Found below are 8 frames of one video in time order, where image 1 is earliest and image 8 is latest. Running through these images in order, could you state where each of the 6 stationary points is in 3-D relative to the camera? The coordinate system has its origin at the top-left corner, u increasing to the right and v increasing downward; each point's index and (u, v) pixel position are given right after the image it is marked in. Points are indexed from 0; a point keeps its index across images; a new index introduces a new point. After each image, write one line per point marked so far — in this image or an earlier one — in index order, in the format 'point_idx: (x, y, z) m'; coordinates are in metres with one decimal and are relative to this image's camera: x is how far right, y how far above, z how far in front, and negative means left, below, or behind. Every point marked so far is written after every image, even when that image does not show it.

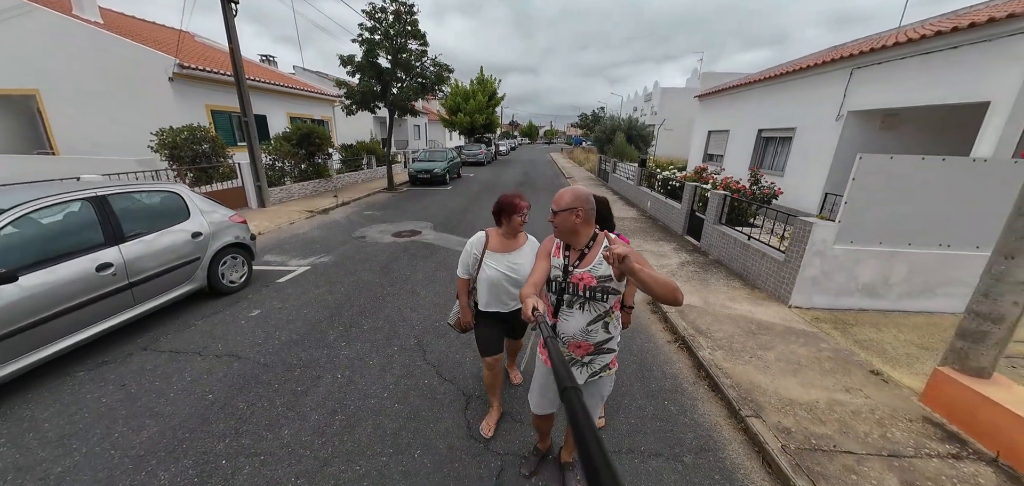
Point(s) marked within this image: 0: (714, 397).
0: (+1.5, -1.2, +2.6) m
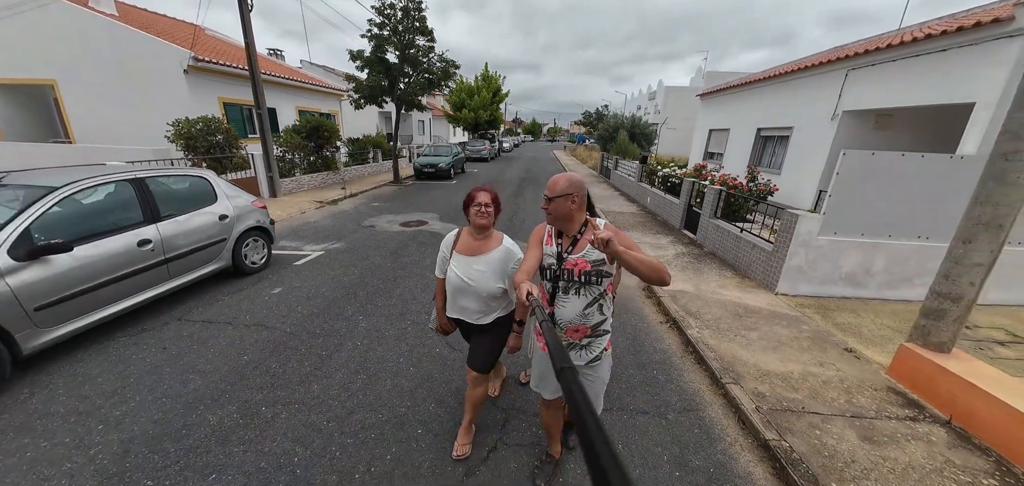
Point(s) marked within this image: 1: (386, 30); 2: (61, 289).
0: (+1.5, -1.0, +2.8) m
1: (-3.8, +6.4, +10.3) m
2: (-3.3, -0.3, +2.6) m
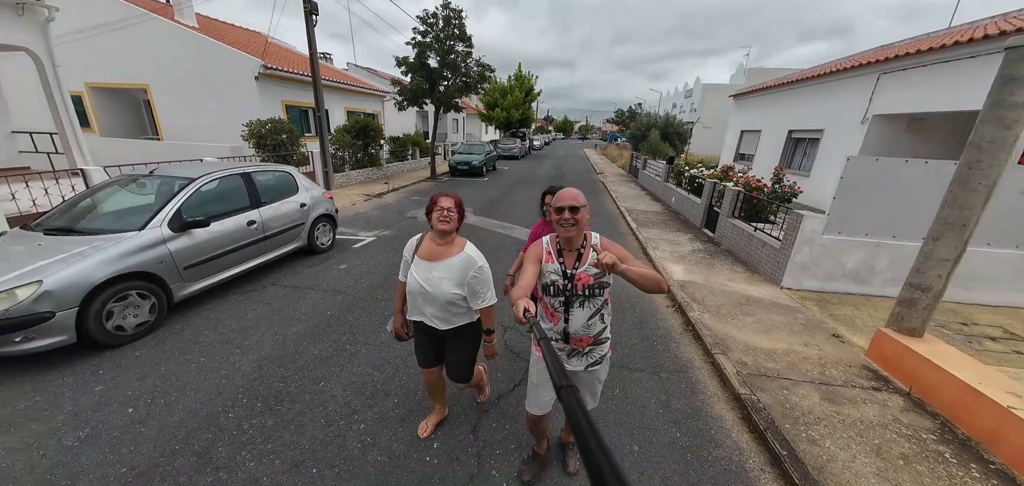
0: (+1.8, -1.0, +3.3) m
1: (-2.7, +6.7, +11.2) m
2: (-3.1, -0.1, +3.4) m
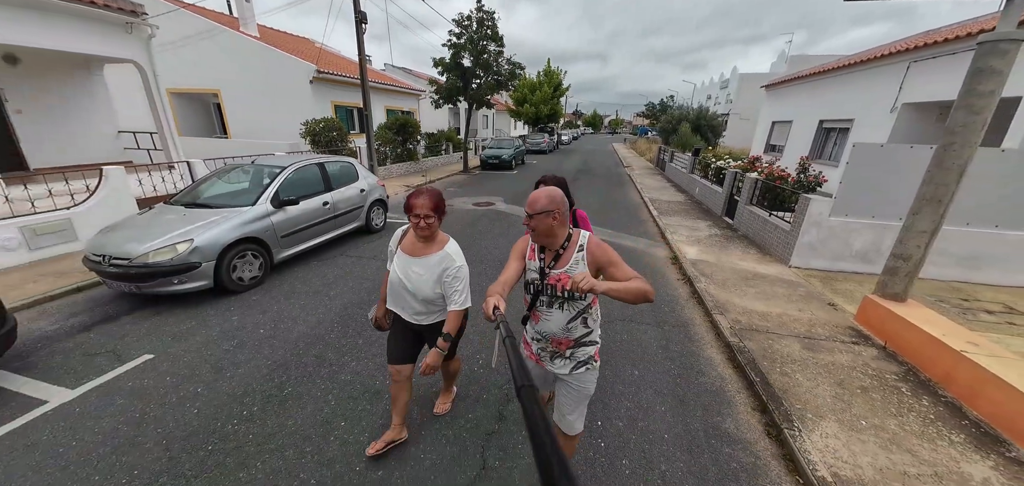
0: (+2.1, -0.7, +3.8) m
1: (-1.7, +7.1, +11.9) m
2: (-2.8, +0.2, +4.3) m
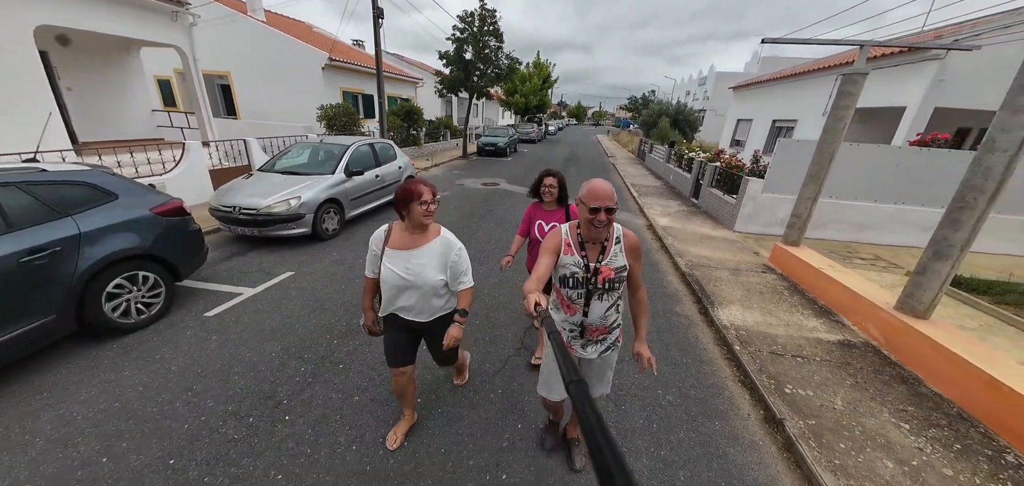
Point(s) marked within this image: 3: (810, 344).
0: (+2.4, -0.2, +5.3) m
1: (-1.7, +7.9, +12.9) m
2: (-2.5, +0.8, +5.5) m
3: (+2.7, -1.0, +3.2) m
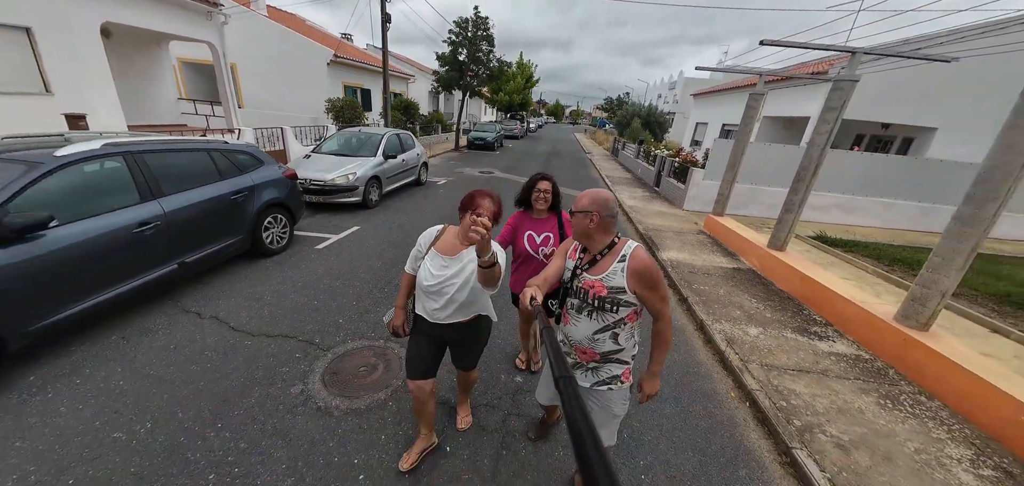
0: (+2.4, +0.4, +7.1) m
1: (-2.1, +8.6, +14.3) m
2: (-2.4, +1.4, +6.9) m
3: (+2.9, -0.4, +5.0) m
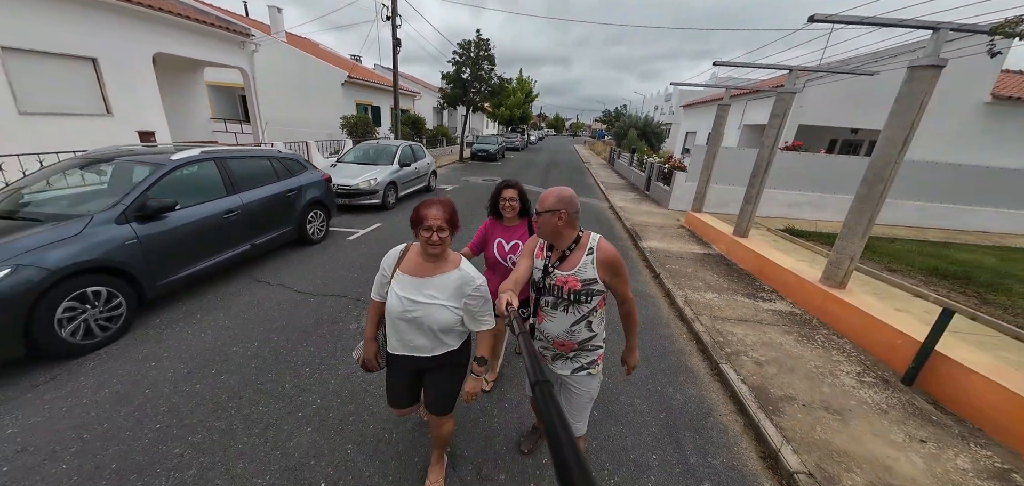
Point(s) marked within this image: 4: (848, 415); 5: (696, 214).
0: (+2.4, +0.5, +7.9) m
1: (-2.1, +8.4, +15.5) m
2: (-2.4, +1.5, +7.8) m
3: (+2.9, -0.2, +5.8) m
4: (+2.6, -1.3, +2.6) m
5: (+3.9, +0.6, +7.3) m
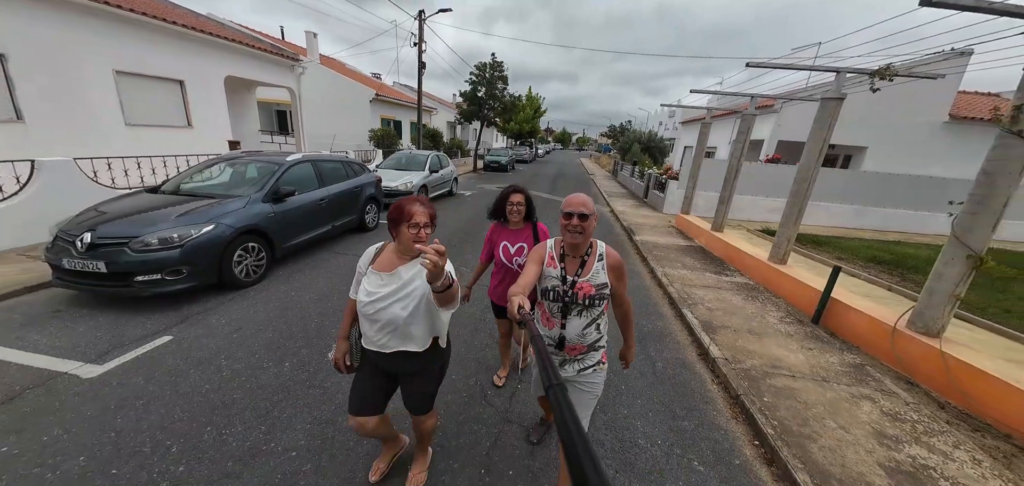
0: (+2.8, +0.6, +9.2) m
1: (-1.6, +8.2, +17.1) m
2: (-2.1, +1.6, +9.2) m
3: (+3.2, 0.0, +7.1) m
4: (+2.8, -1.0, +3.8) m
5: (+4.3, +0.7, +8.6) m
